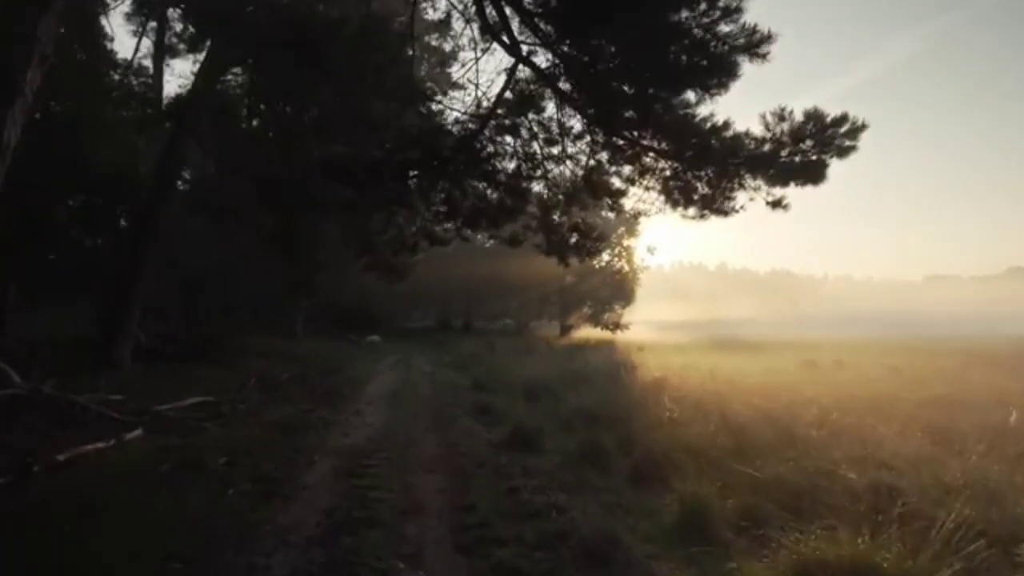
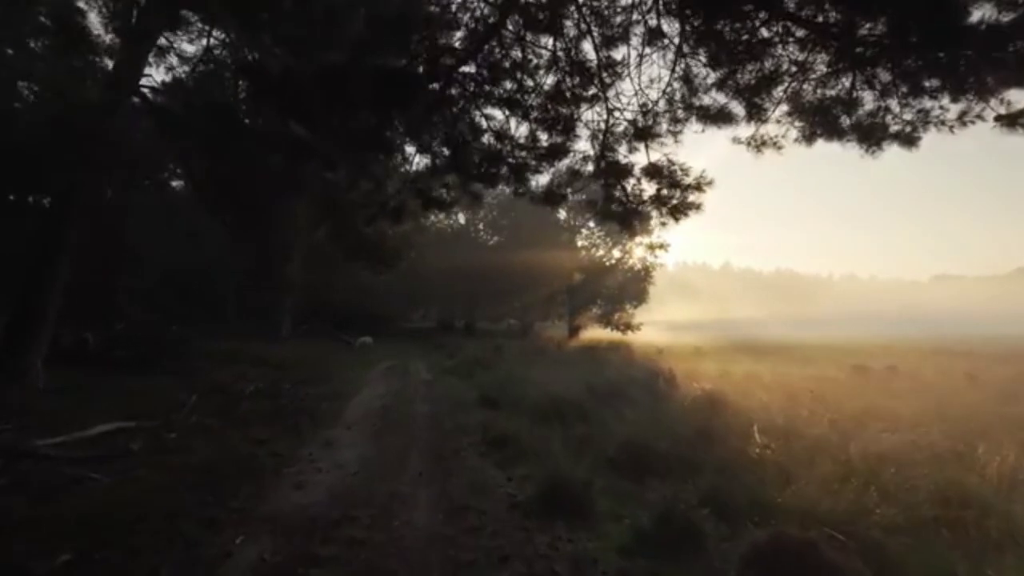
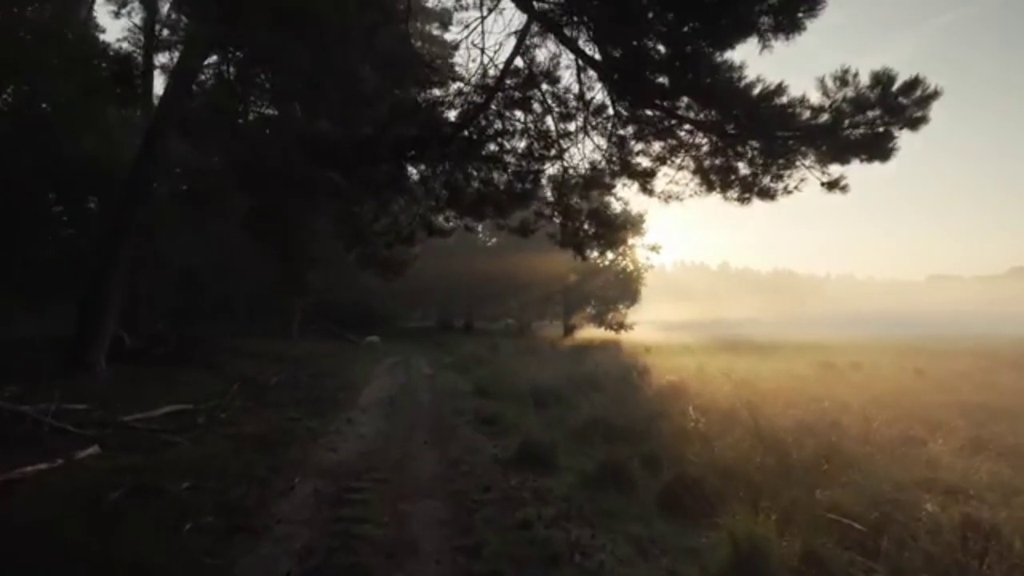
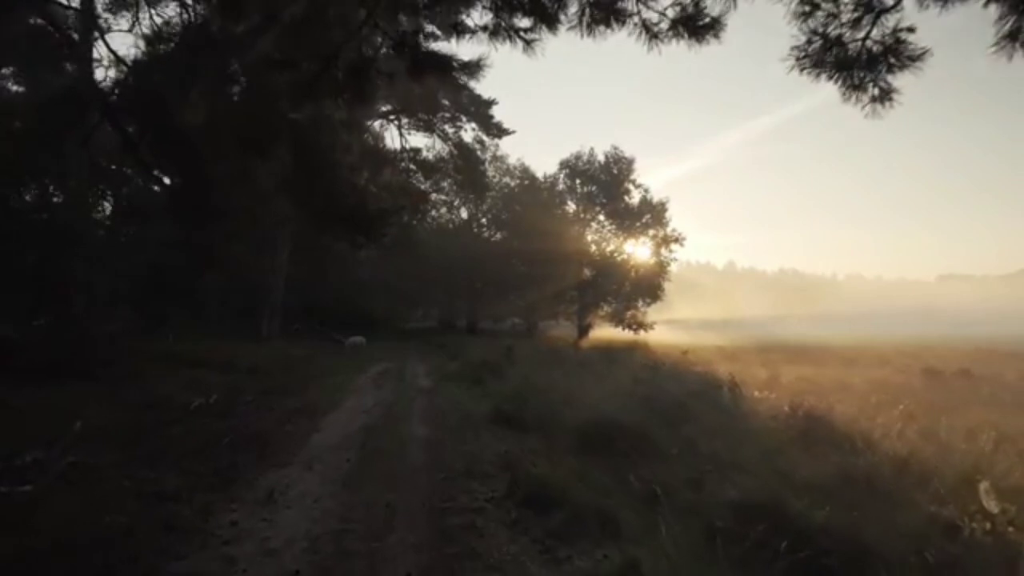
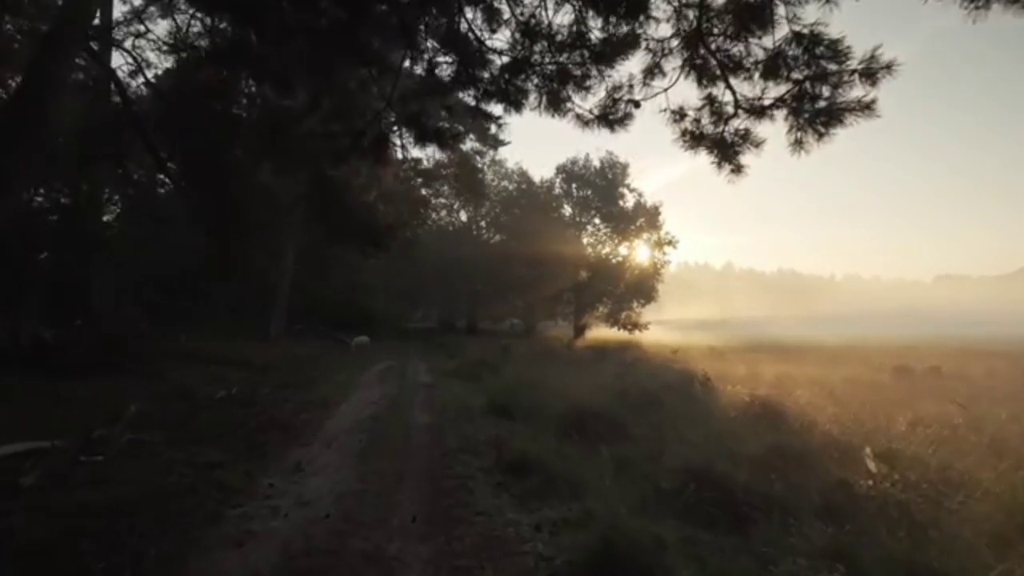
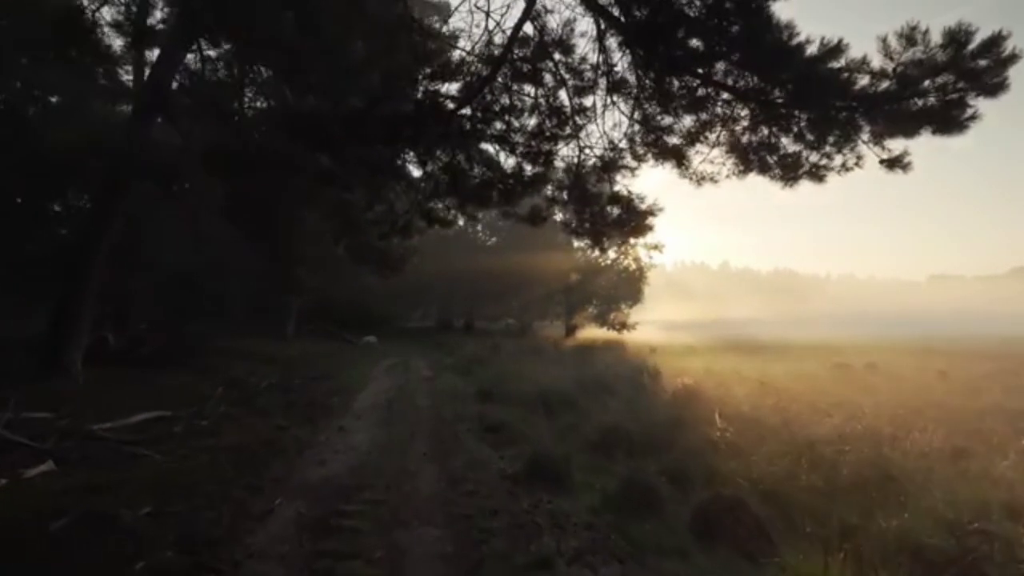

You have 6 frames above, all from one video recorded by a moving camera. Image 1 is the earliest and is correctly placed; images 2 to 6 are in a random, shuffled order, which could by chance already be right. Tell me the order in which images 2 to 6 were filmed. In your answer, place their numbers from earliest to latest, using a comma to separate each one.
3, 6, 2, 5, 4
